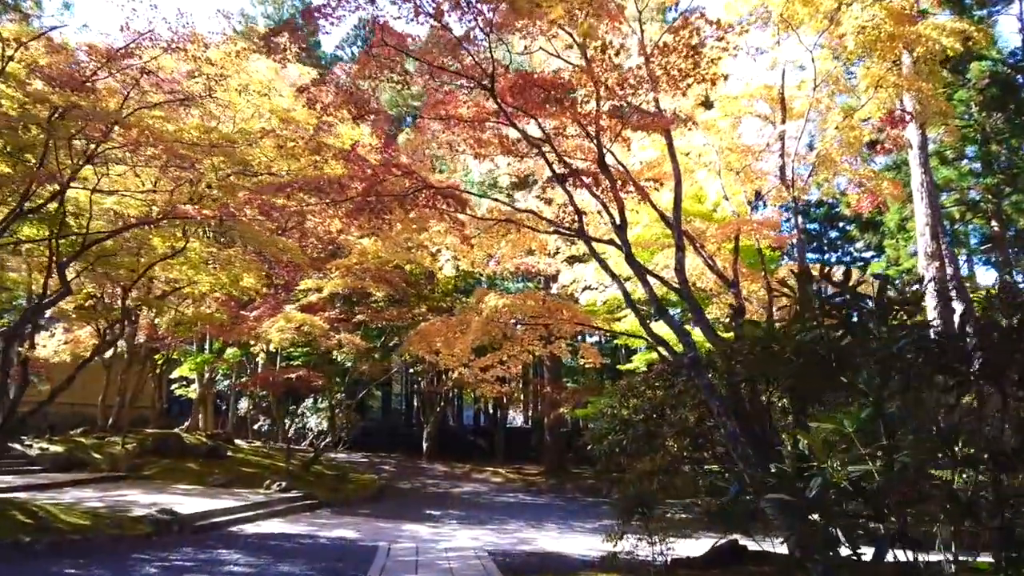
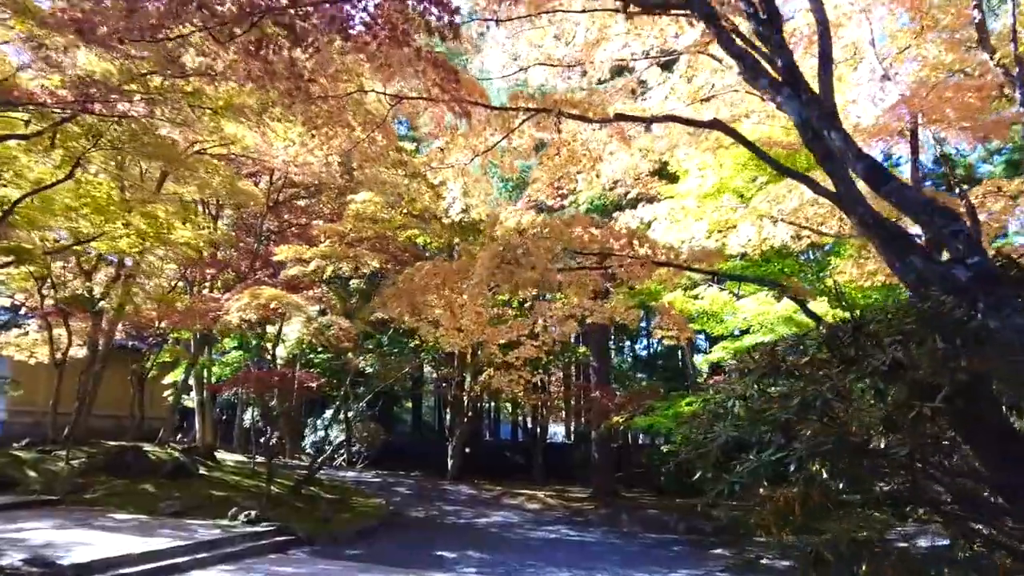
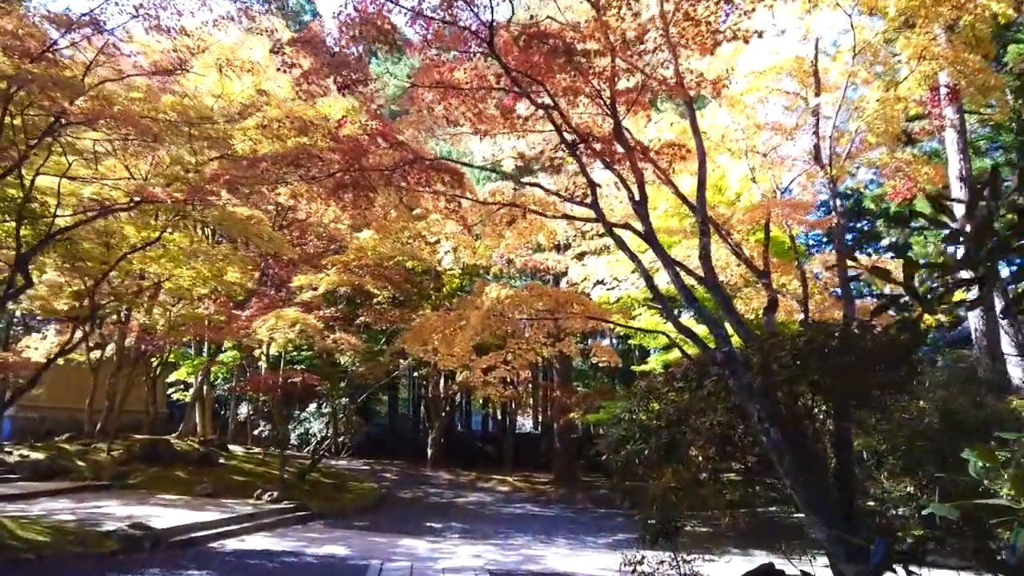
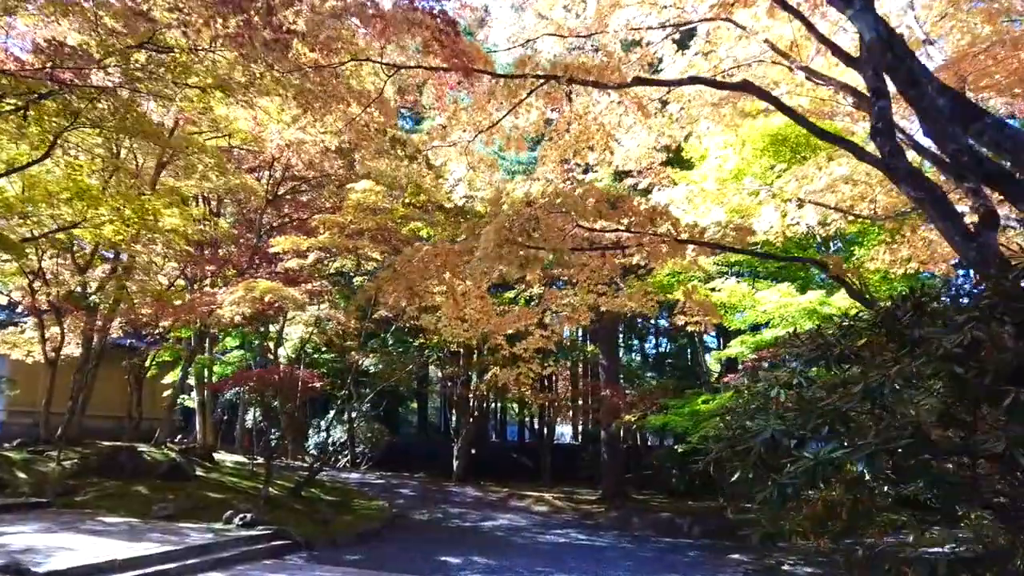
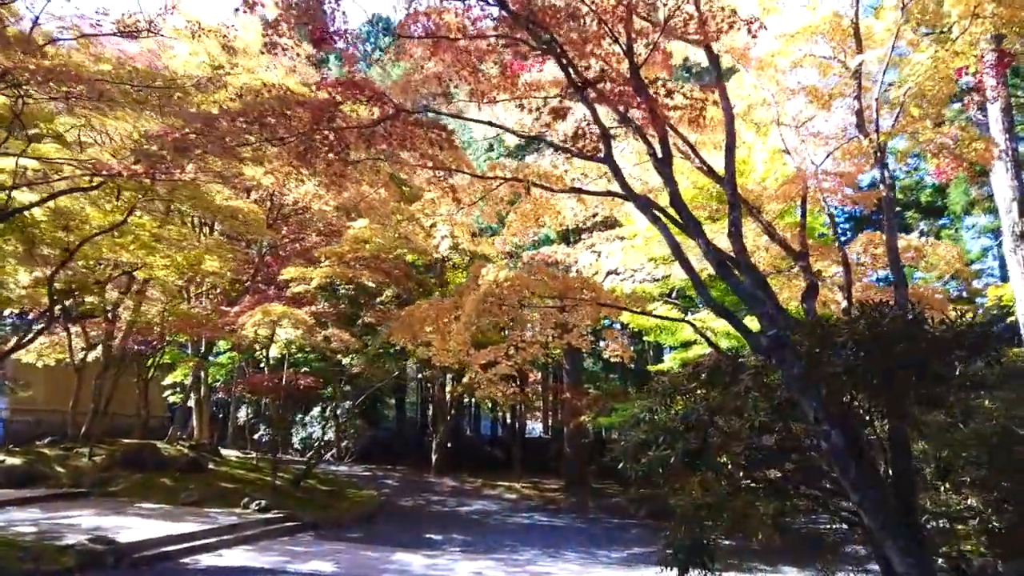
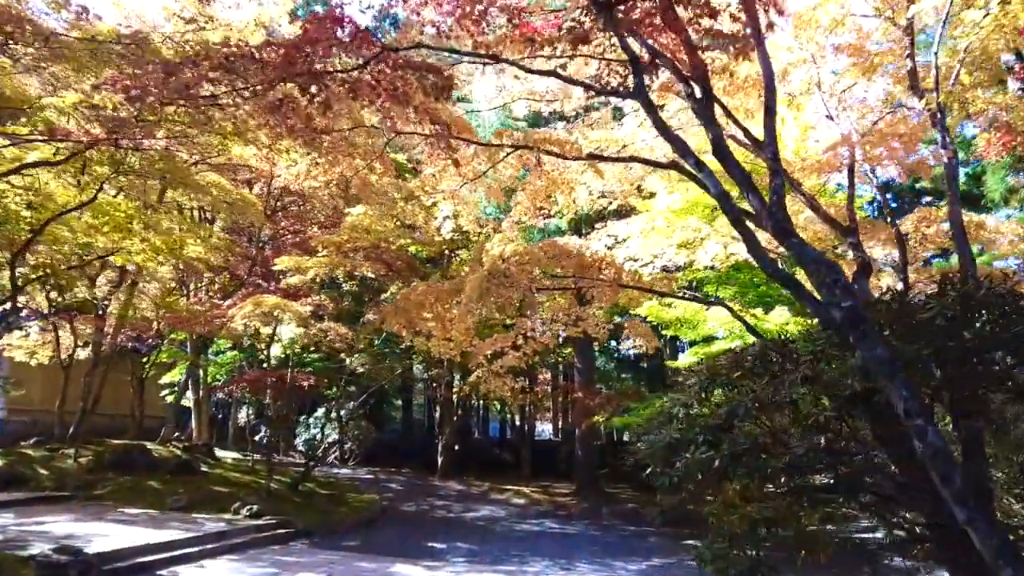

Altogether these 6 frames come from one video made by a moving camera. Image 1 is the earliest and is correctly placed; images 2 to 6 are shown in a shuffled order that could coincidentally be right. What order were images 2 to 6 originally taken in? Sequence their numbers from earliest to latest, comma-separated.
3, 5, 6, 2, 4
